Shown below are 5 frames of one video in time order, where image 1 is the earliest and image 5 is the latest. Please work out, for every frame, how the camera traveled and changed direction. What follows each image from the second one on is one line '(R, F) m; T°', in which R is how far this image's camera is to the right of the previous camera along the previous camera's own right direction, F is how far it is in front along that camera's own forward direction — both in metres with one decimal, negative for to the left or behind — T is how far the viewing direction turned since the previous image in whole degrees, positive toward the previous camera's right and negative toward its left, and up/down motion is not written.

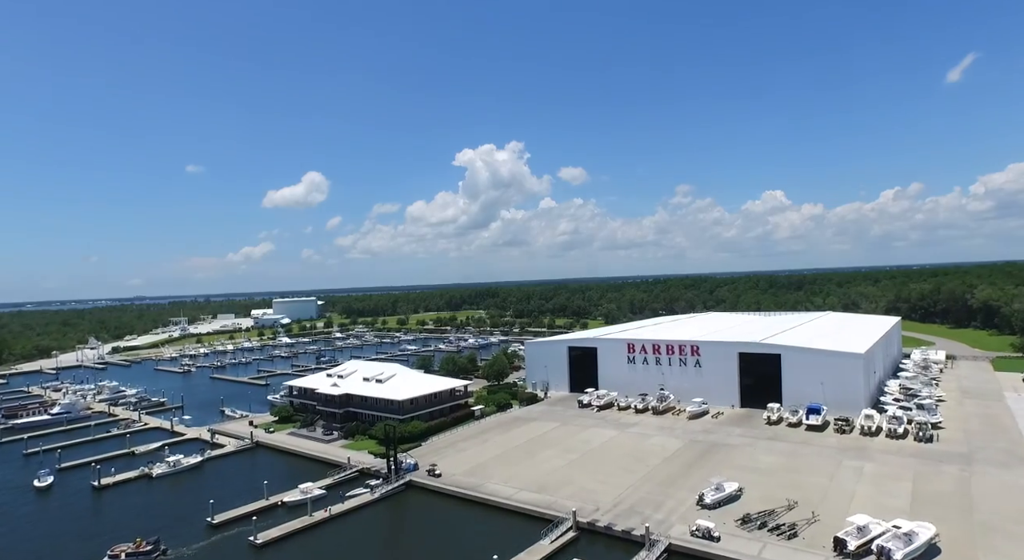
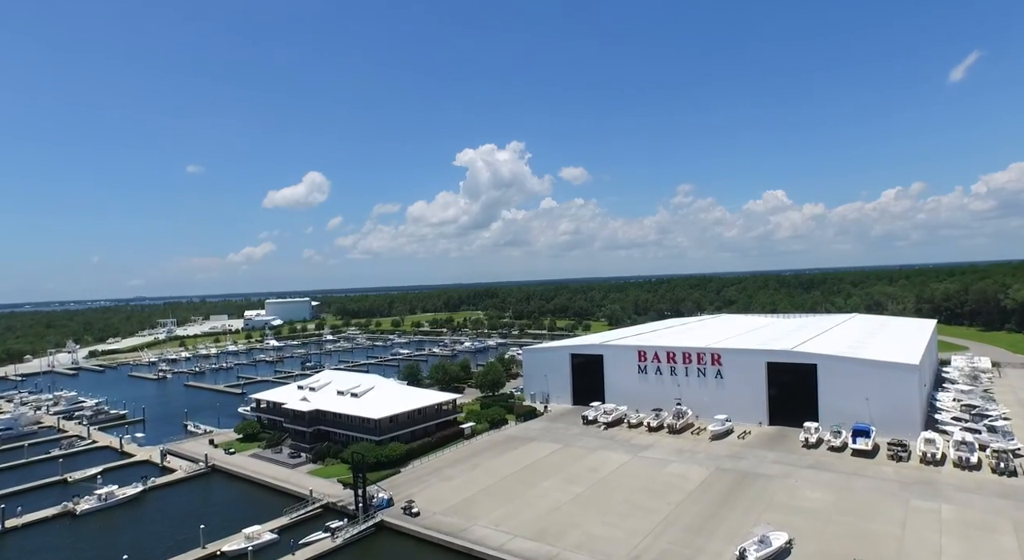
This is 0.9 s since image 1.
(+0.4, +6.2) m; 0°
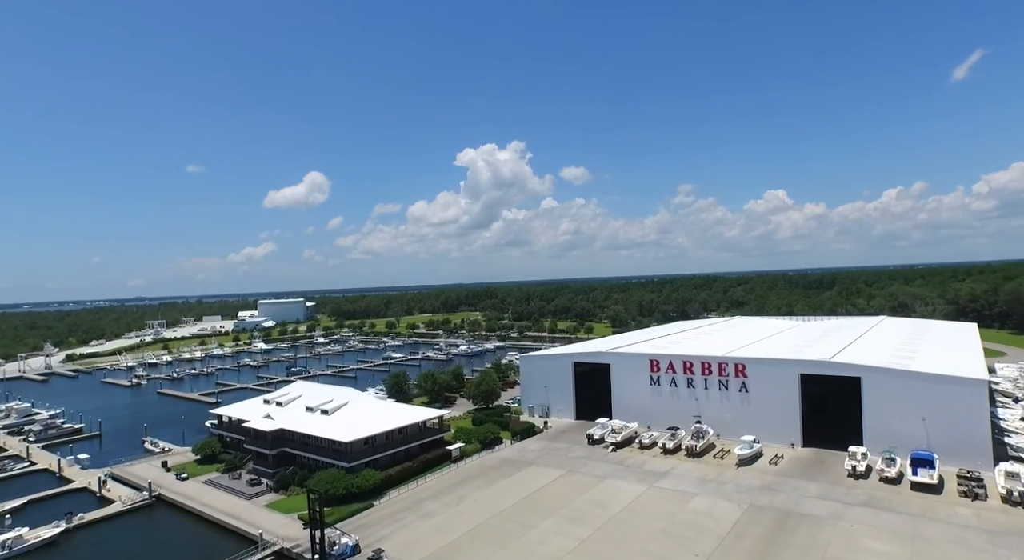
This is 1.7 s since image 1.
(+0.4, +5.7) m; 0°
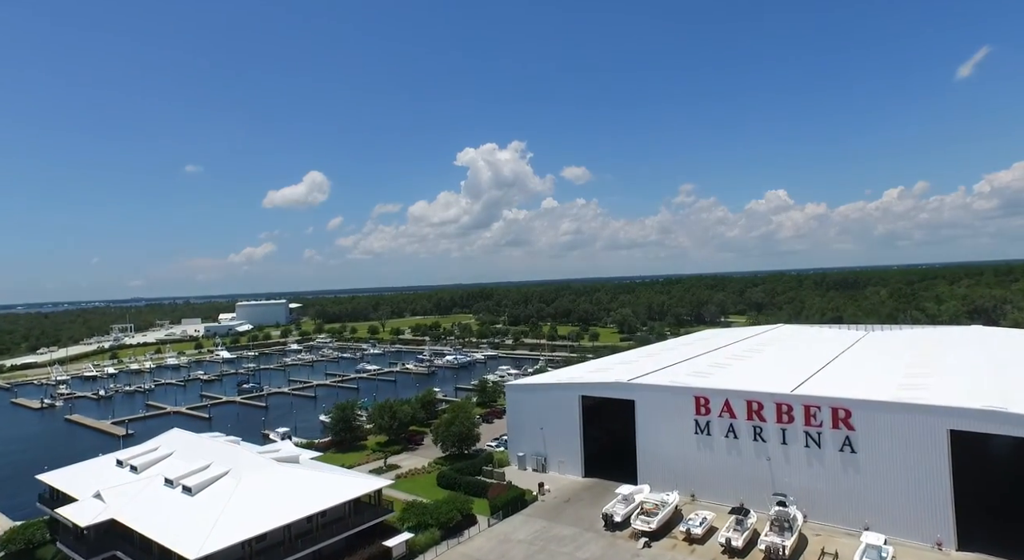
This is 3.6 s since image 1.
(+1.0, +14.0) m; 0°
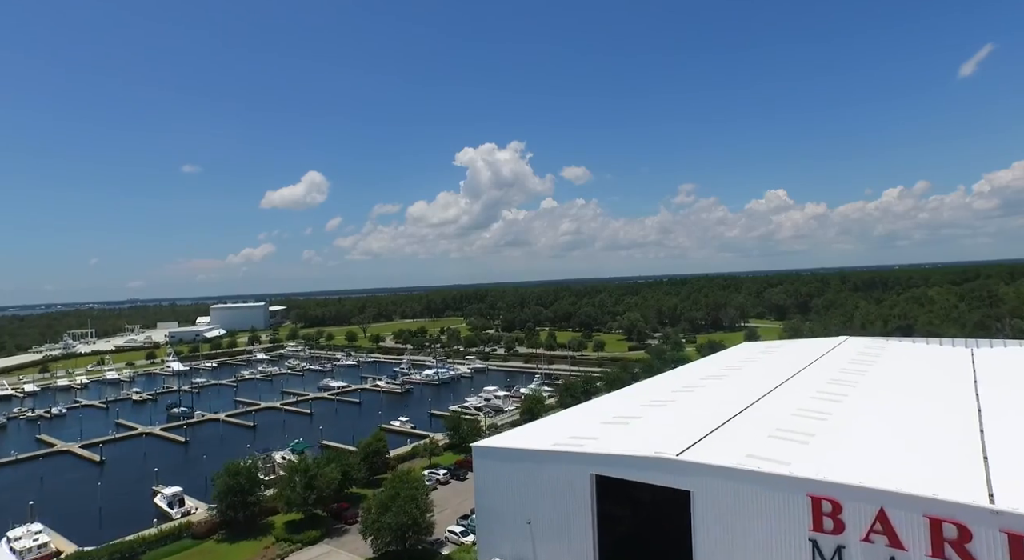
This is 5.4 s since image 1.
(+1.0, +13.8) m; 0°
